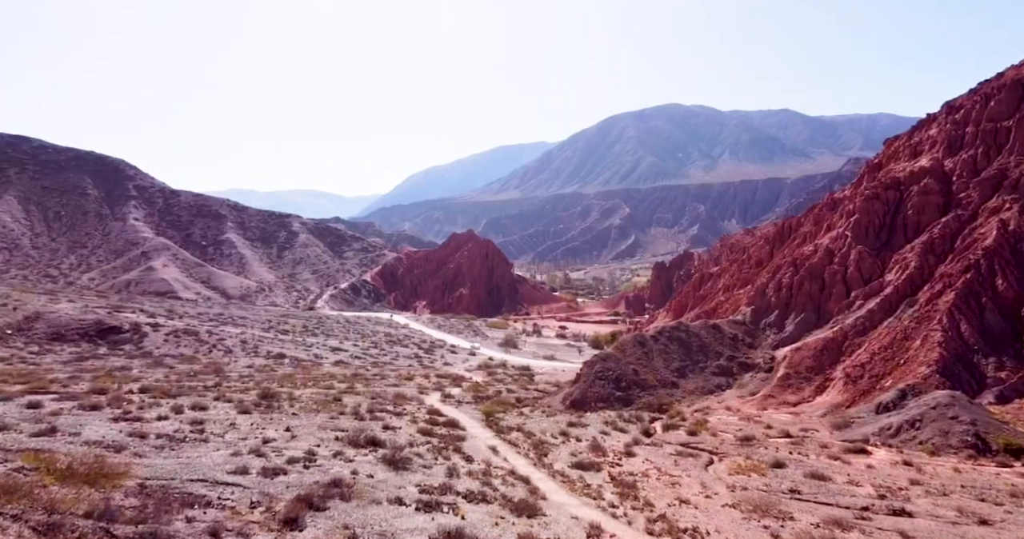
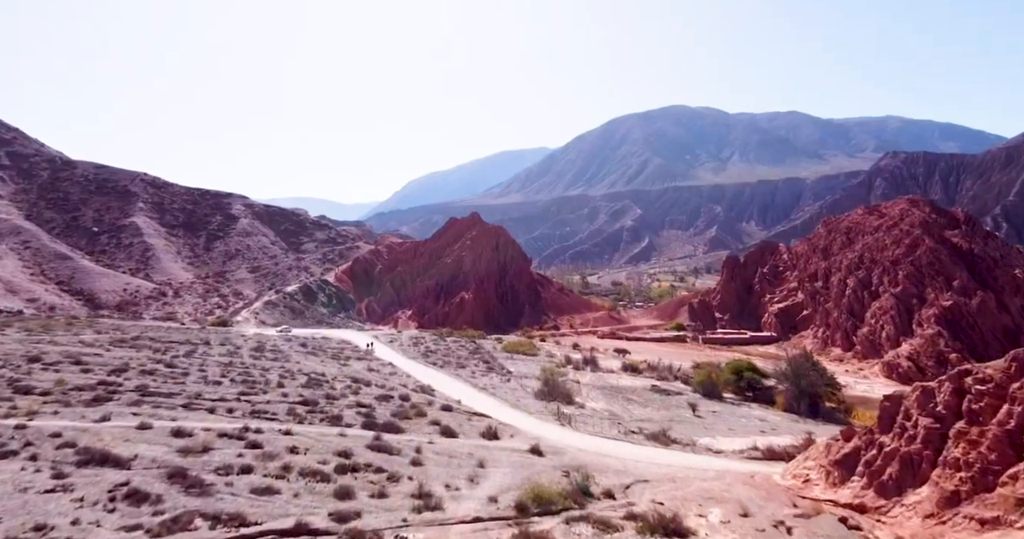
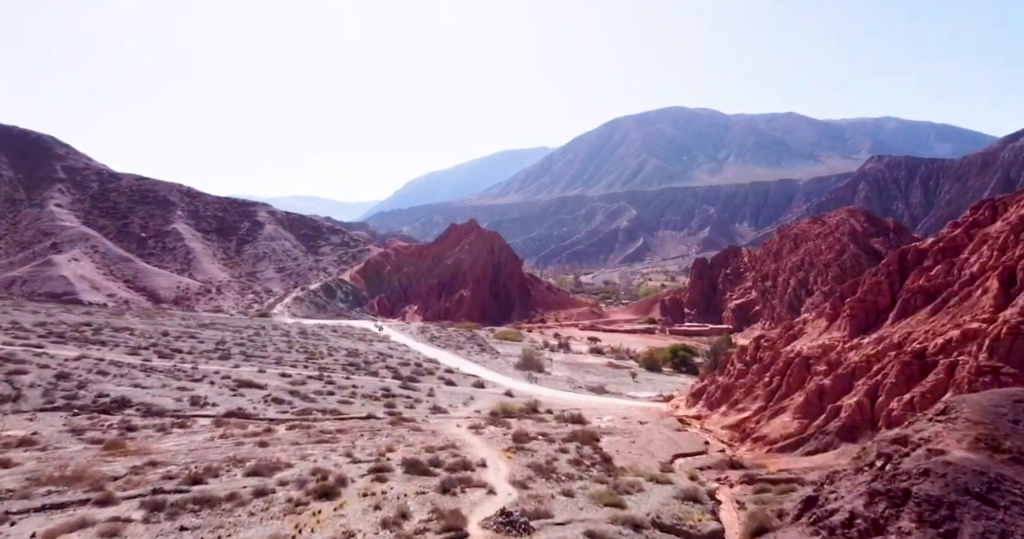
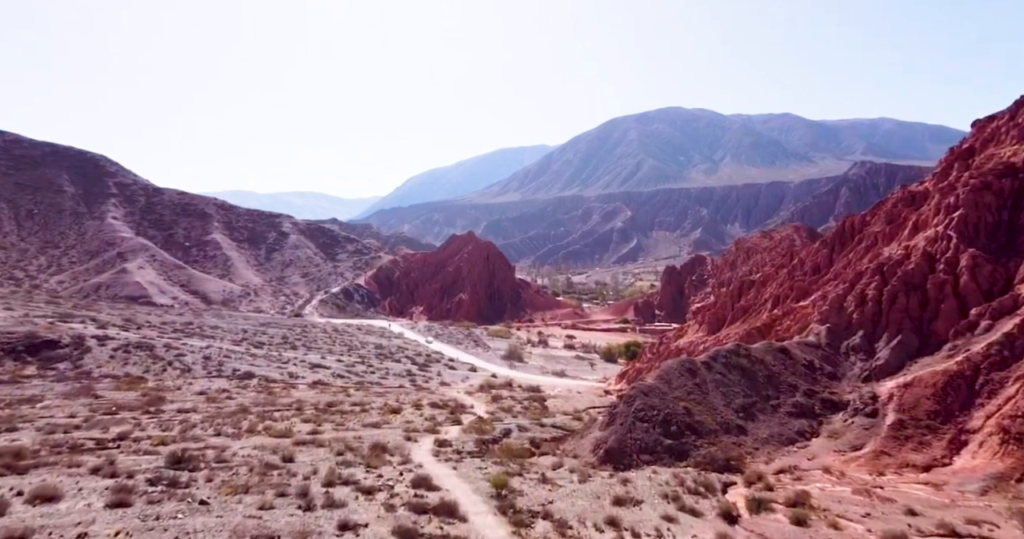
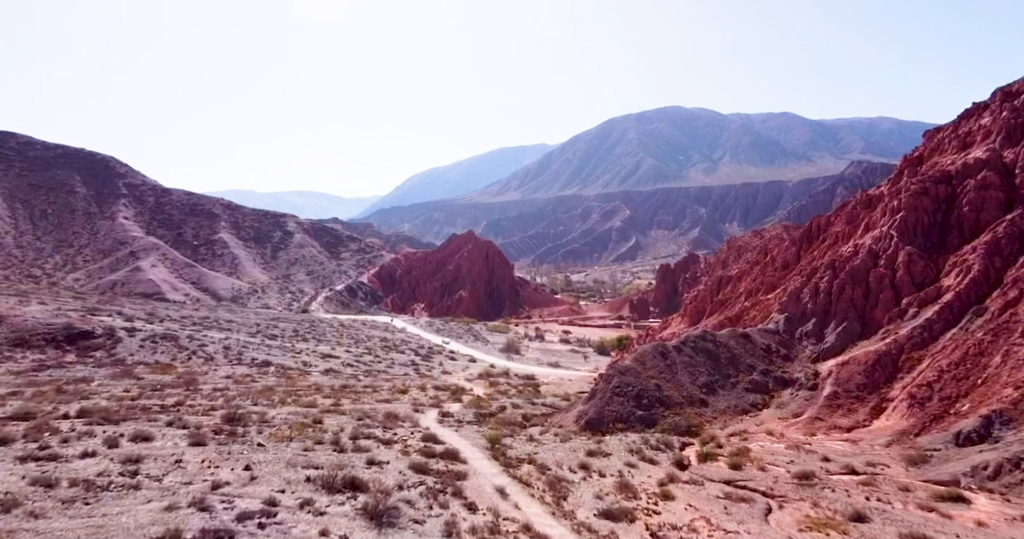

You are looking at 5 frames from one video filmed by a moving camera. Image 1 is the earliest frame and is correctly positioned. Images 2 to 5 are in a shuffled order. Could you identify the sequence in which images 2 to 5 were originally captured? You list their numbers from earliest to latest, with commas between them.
5, 4, 3, 2
